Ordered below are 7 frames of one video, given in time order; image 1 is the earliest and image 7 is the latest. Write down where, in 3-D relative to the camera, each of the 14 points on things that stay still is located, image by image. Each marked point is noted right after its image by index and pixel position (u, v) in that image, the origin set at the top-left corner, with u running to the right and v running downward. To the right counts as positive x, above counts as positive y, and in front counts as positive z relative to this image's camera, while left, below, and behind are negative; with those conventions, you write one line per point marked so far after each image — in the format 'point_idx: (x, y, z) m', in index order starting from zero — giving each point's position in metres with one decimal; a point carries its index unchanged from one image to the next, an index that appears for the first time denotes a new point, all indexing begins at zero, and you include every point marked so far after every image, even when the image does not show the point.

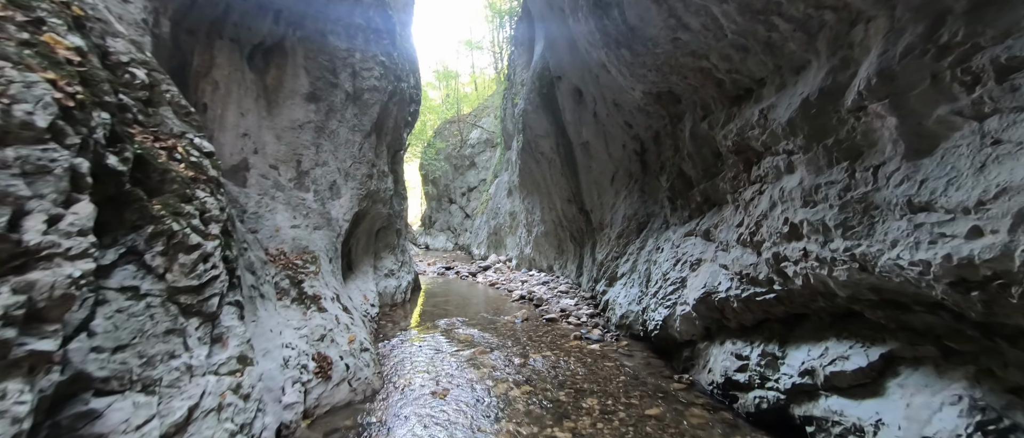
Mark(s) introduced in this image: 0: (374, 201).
0: (-3.3, +0.4, +8.4) m
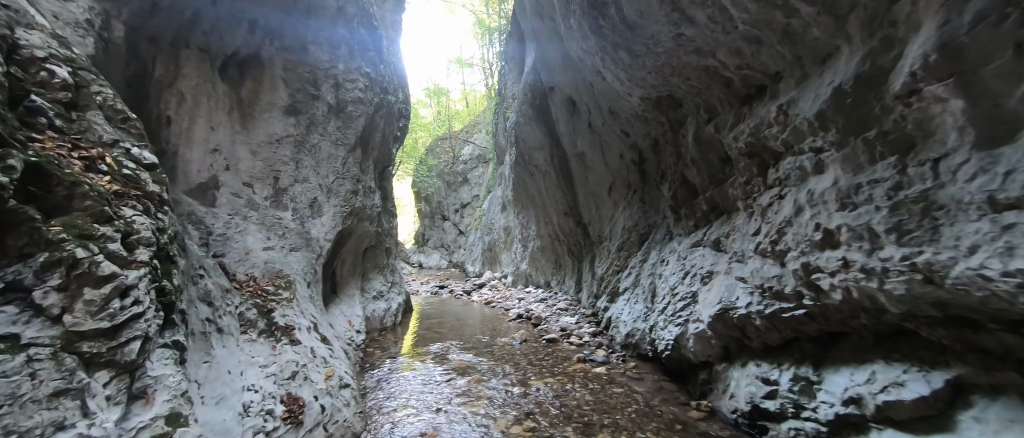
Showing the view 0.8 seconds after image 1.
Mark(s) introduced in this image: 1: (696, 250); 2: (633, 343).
0: (-3.4, 0.0, +7.9) m
1: (+3.2, -0.5, +6.0) m
2: (+2.4, -2.5, +6.9) m
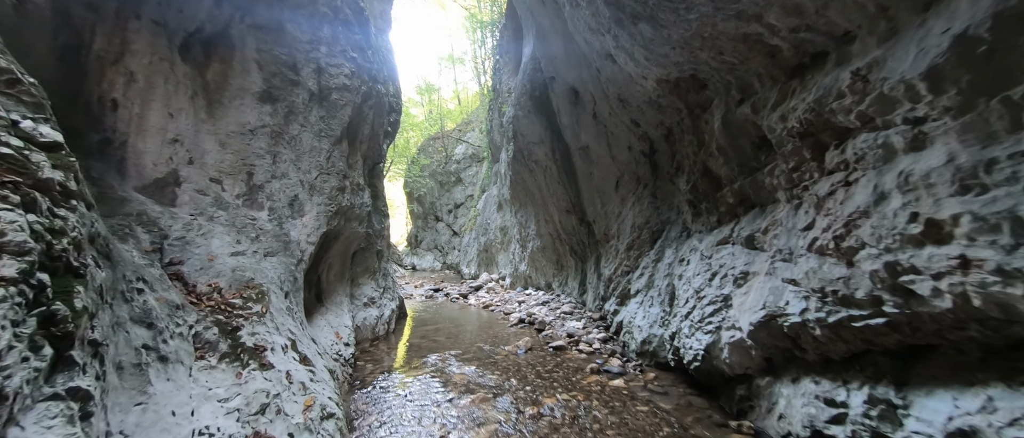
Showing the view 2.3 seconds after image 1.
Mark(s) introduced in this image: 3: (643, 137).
0: (-3.4, 0.0, +7.2) m
1: (+3.3, -0.4, +5.4) m
2: (+2.5, -2.4, +6.3) m
3: (+2.9, +1.8, +7.8) m
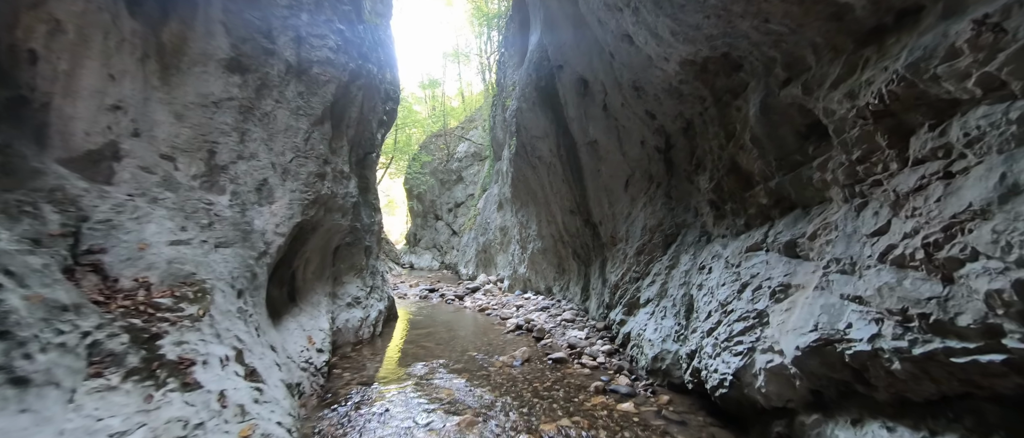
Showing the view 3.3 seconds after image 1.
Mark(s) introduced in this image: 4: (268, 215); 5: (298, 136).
0: (-3.4, +0.2, +6.4) m
1: (+3.3, -0.5, +4.6) m
2: (+2.4, -2.4, +5.6) m
3: (+3.0, +1.8, +7.1) m
4: (-3.4, +0.1, +4.9) m
5: (-3.5, +1.3, +5.6) m
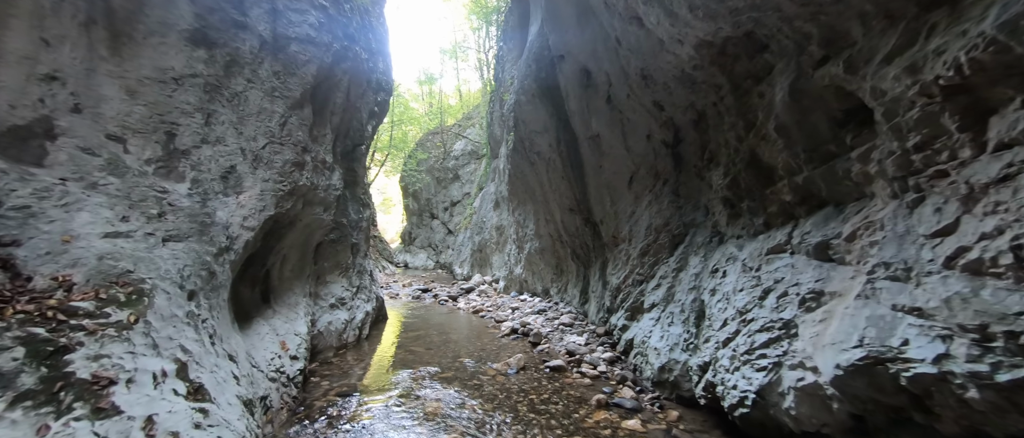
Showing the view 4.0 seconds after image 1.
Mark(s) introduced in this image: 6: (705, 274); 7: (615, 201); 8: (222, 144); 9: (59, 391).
0: (-3.4, +0.3, +5.9) m
1: (+3.2, -0.5, +4.2) m
2: (+2.3, -2.4, +5.1) m
3: (+2.9, +1.8, +6.6) m
4: (-3.4, +0.2, +4.4) m
5: (-3.5, +1.4, +5.1) m
6: (+3.0, -0.9, +5.5) m
7: (+2.5, +0.4, +8.6) m
8: (-3.7, +1.0, +4.5) m
9: (-2.7, -1.0, +2.1) m
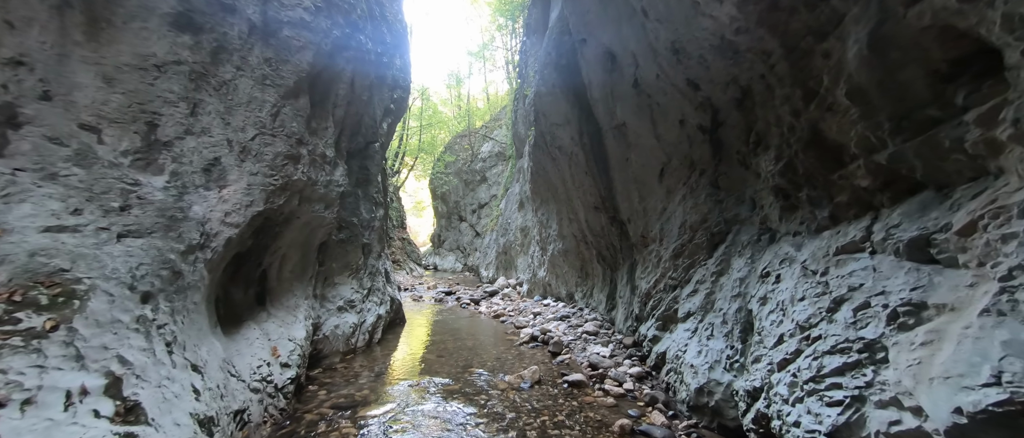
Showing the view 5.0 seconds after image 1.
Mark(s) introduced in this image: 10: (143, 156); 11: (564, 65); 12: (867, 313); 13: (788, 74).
0: (-3.2, +0.3, +5.6) m
1: (+3.2, -0.4, +3.3) m
2: (+2.4, -2.3, +4.2) m
3: (+3.1, +1.9, +5.8) m
4: (-3.4, +0.2, +4.0) m
5: (-3.4, +1.5, +4.8) m
6: (+3.2, -0.8, +4.6) m
7: (+2.9, +0.5, +7.8) m
8: (-3.7, +1.0, +4.2) m
9: (-2.8, -1.0, +1.7) m
10: (-3.9, +0.7, +3.6) m
11: (+1.3, +3.9, +9.0) m
12: (+2.9, -0.8, +2.9) m
13: (+3.2, +1.7, +4.1) m
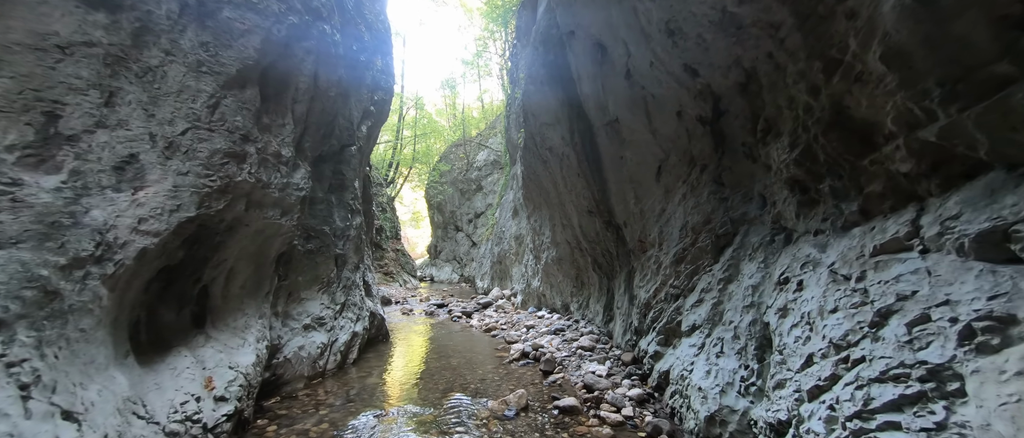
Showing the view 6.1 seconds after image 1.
0: (-3.5, +0.2, +4.9) m
1: (+2.9, -0.3, +2.6) m
2: (+2.2, -2.3, +3.5) m
3: (+2.8, +1.9, +5.2) m
4: (-3.7, +0.1, +3.4) m
5: (-3.7, +1.4, +4.2) m
6: (+2.9, -0.8, +4.0) m
7: (+2.6, +0.4, +7.1) m
8: (-4.0, +0.9, +3.6) m
9: (-3.1, -0.9, +1.0) m
10: (-4.2, +0.6, +3.0) m
11: (+1.0, +3.8, +8.5) m
12: (+2.7, -0.7, +2.3) m
13: (+2.9, +1.7, +3.5) m
